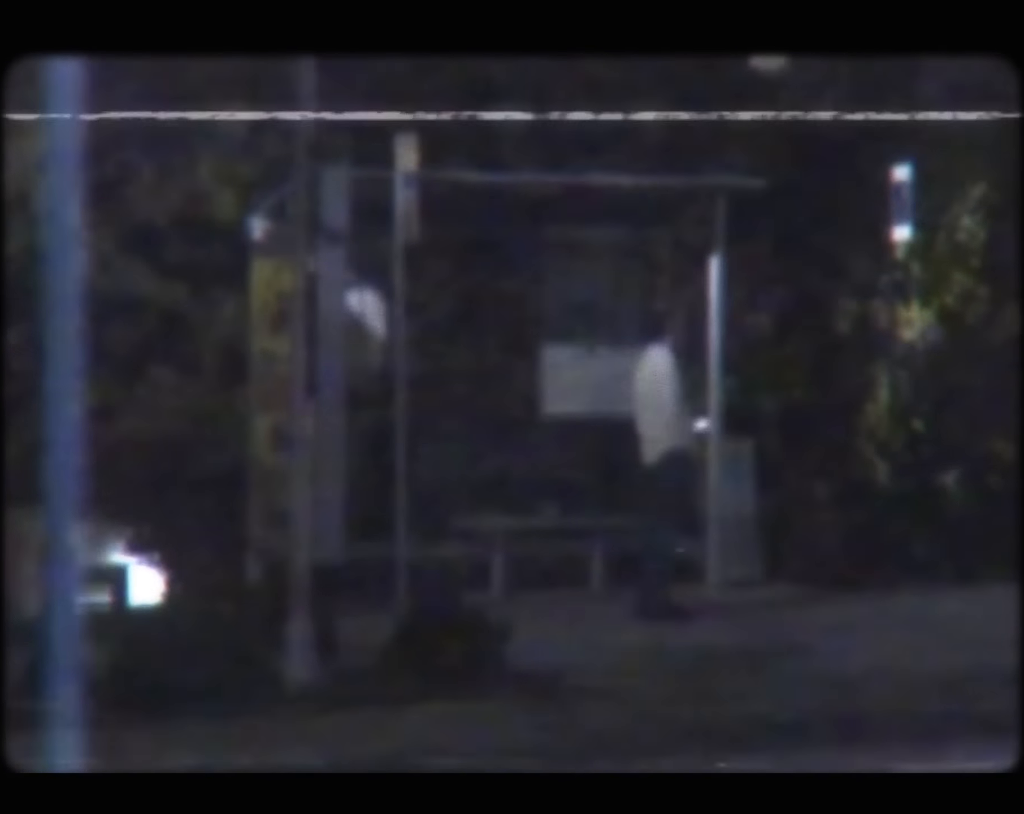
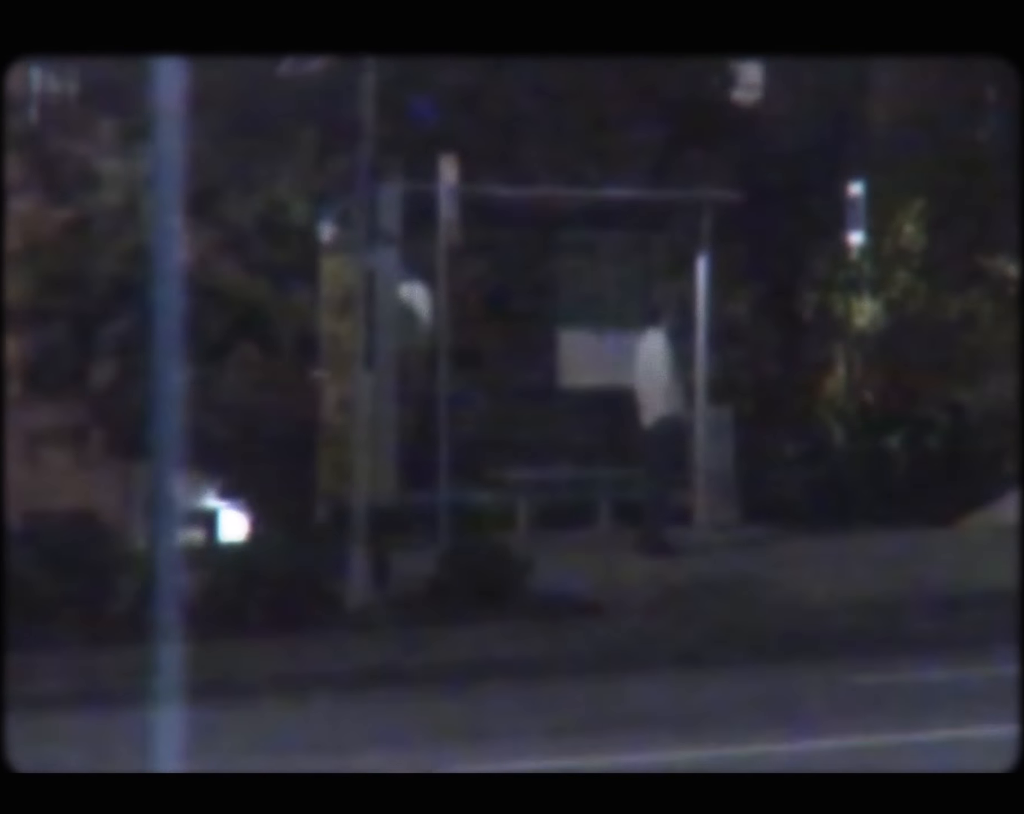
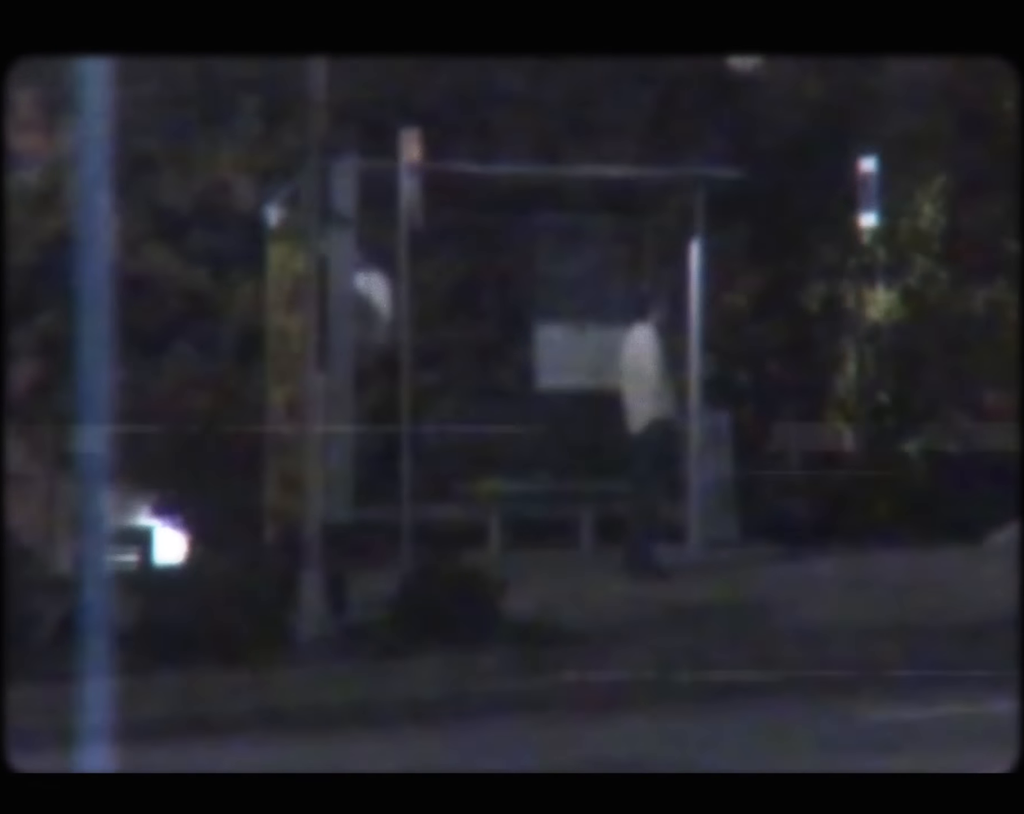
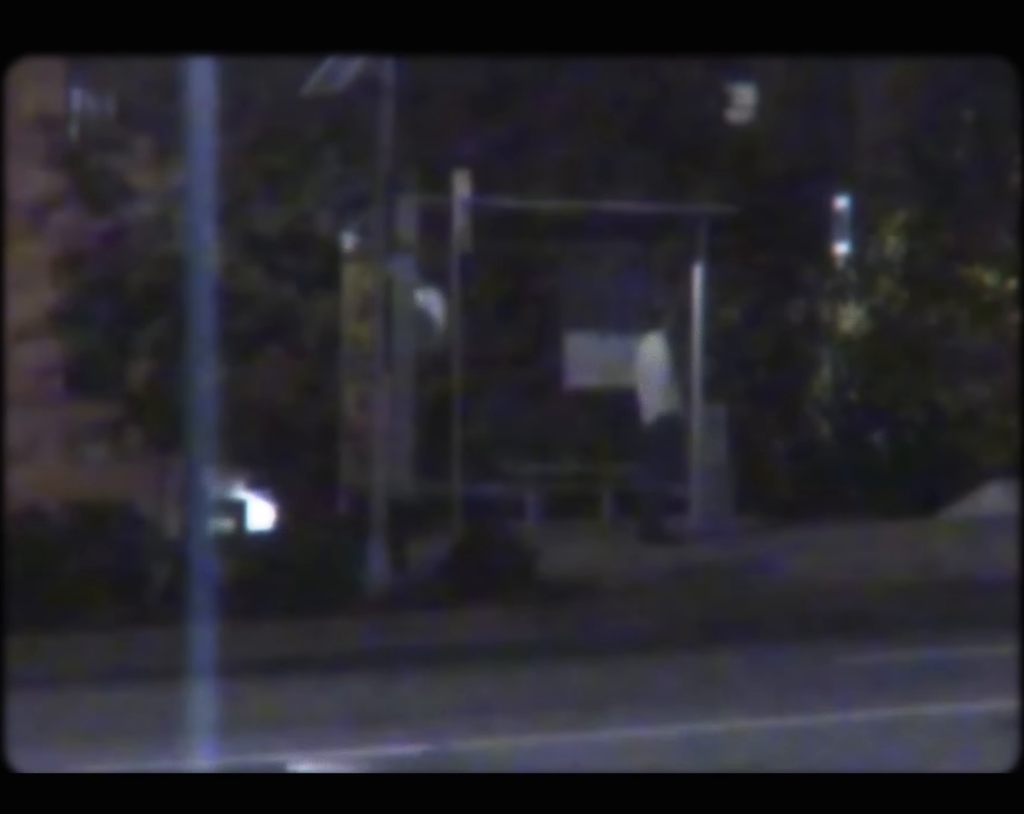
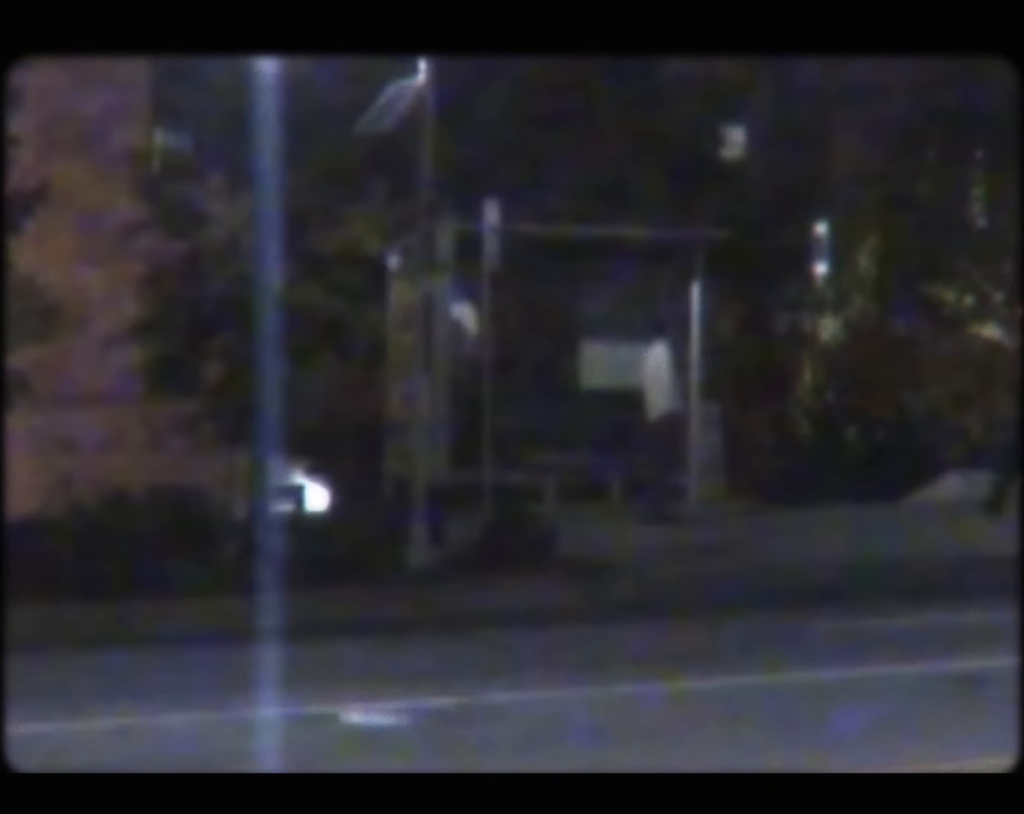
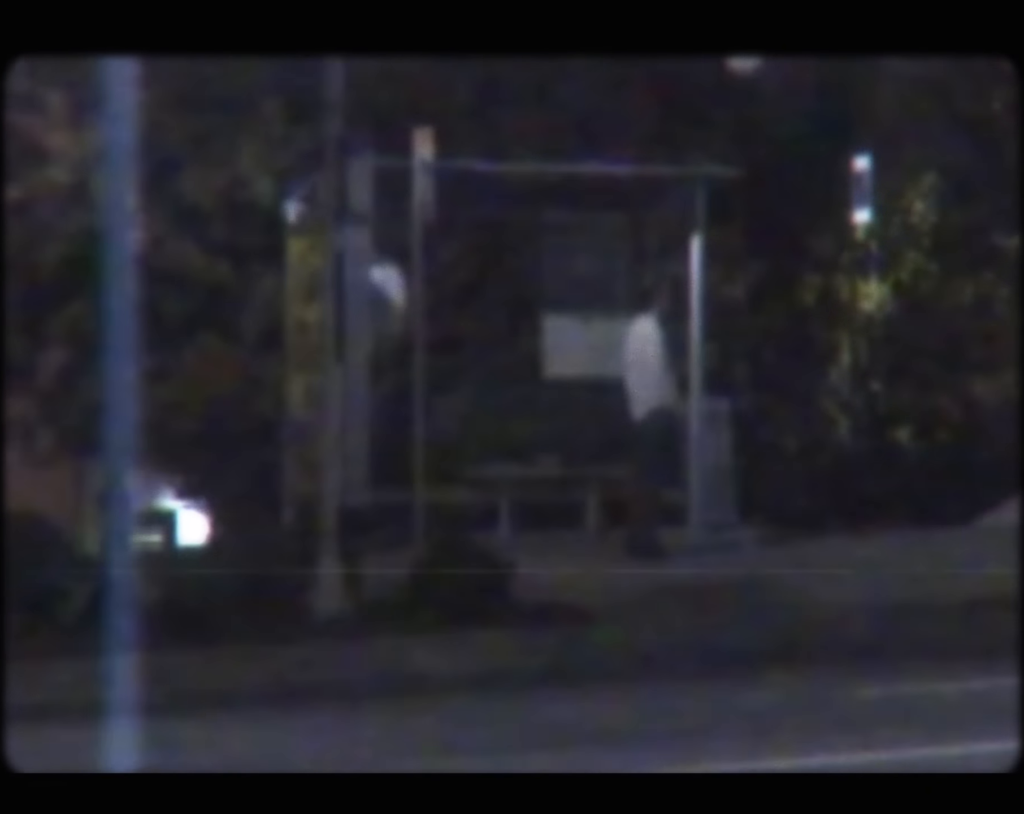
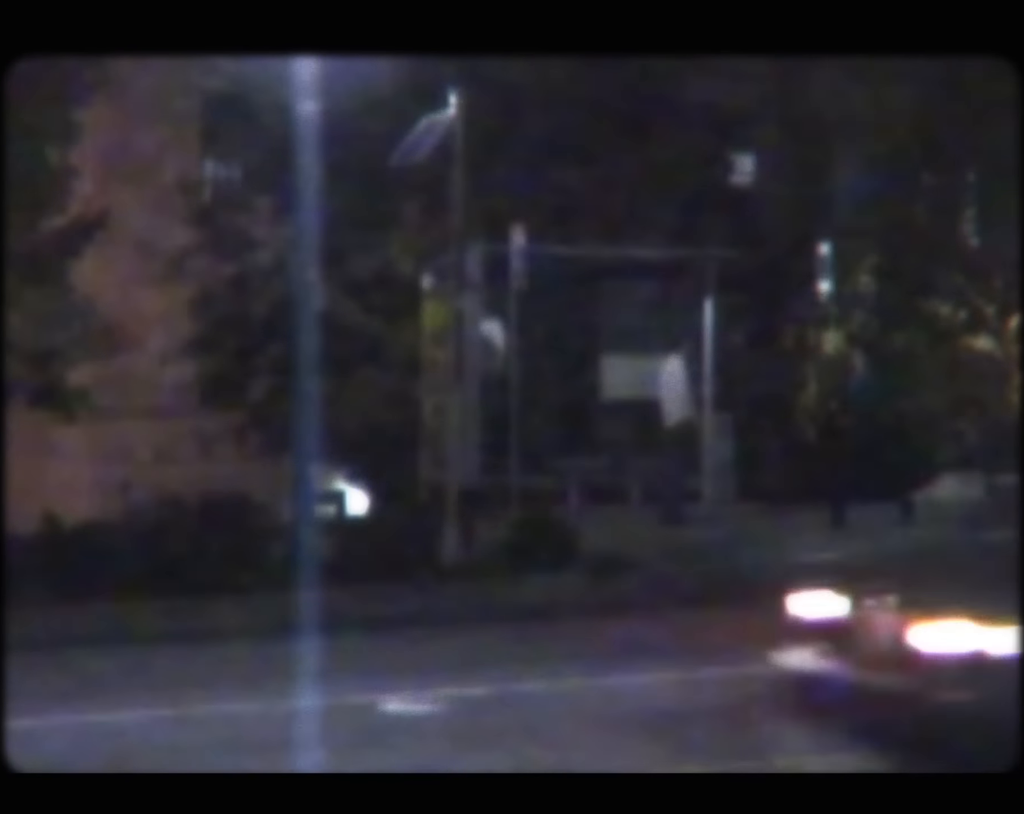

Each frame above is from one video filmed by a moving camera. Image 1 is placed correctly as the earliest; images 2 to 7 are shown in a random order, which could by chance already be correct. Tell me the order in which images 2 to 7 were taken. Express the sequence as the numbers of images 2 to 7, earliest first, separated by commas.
3, 6, 2, 4, 5, 7
